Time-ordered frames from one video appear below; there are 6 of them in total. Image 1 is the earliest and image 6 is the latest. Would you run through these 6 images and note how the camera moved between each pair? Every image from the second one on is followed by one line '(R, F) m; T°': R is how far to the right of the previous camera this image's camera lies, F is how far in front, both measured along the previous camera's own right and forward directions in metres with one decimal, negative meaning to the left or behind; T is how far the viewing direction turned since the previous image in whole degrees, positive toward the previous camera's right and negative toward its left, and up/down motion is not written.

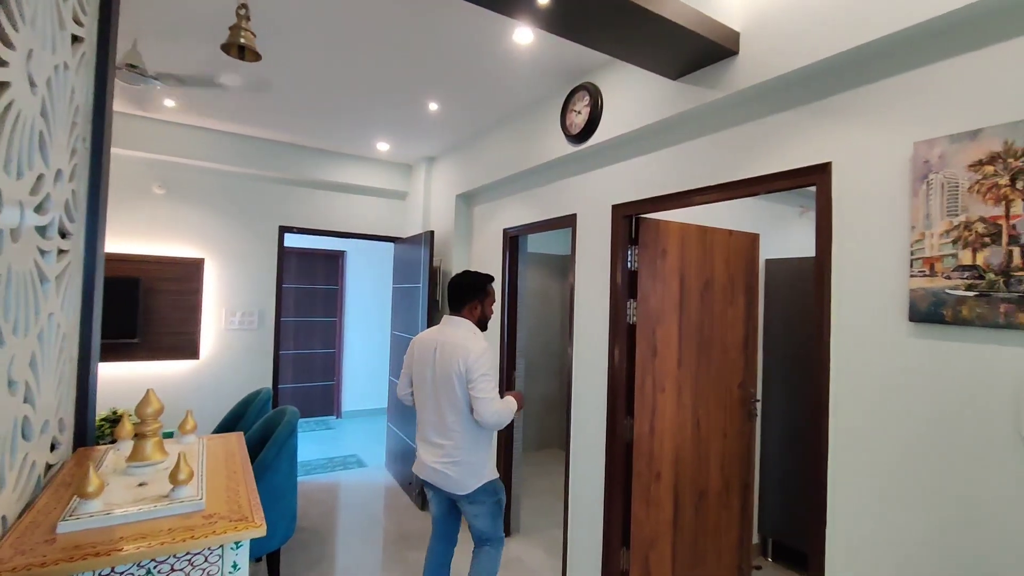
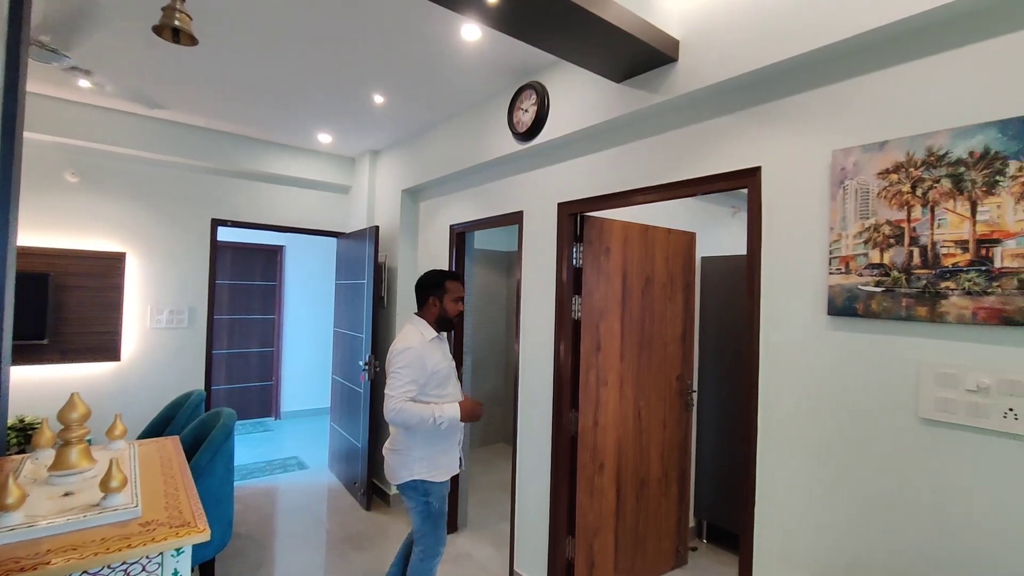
(0.0, 0.0) m; +6°
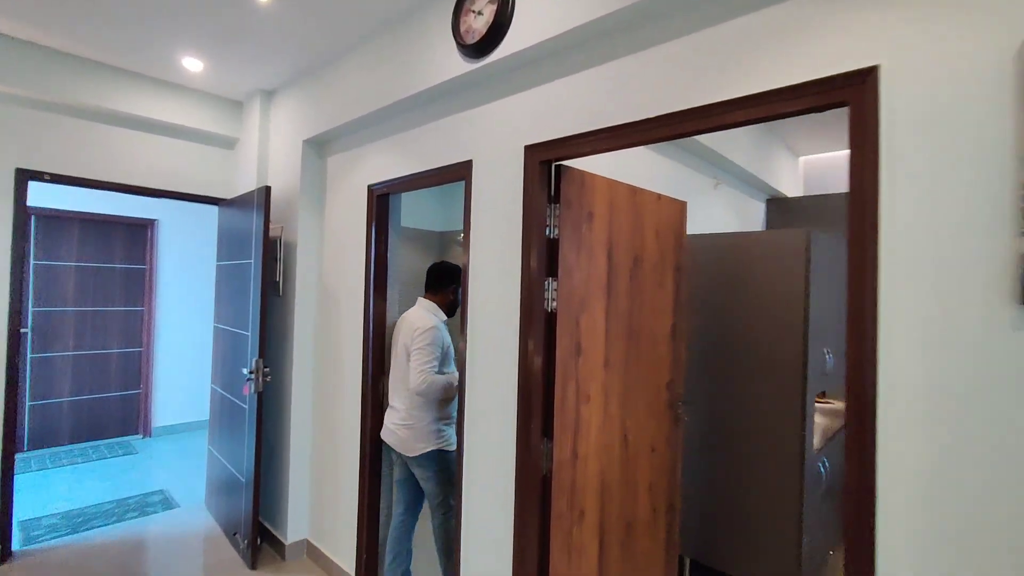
(-0.1, +0.7) m; +9°
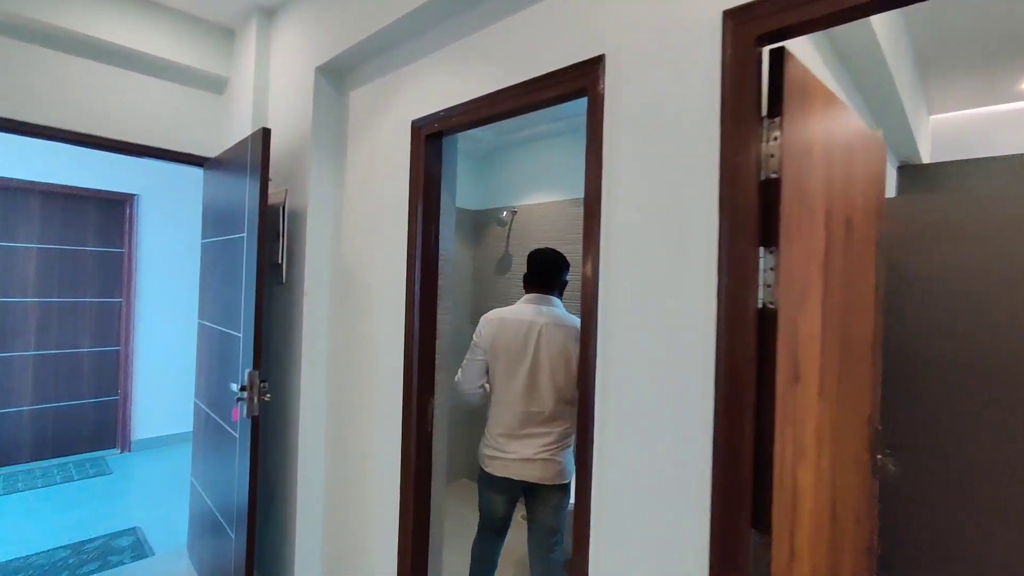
(-0.4, +0.7) m; 0°
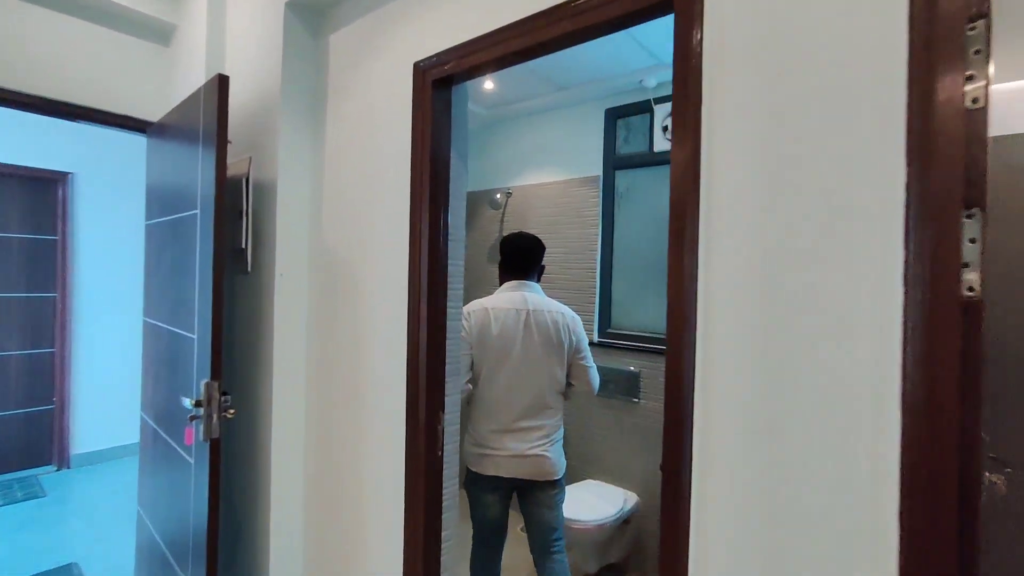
(-0.2, +0.3) m; +4°
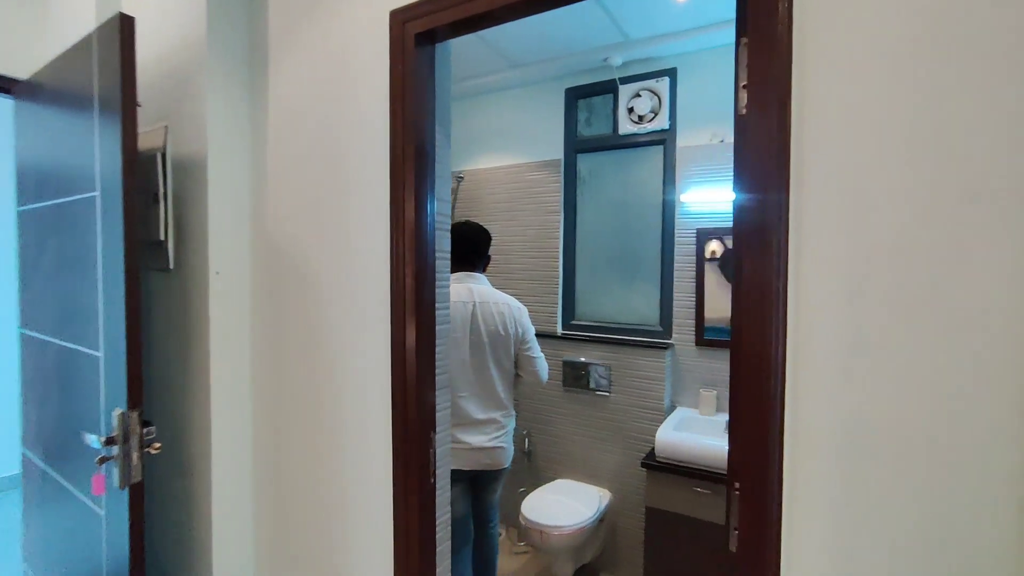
(-0.2, +0.2) m; +9°
